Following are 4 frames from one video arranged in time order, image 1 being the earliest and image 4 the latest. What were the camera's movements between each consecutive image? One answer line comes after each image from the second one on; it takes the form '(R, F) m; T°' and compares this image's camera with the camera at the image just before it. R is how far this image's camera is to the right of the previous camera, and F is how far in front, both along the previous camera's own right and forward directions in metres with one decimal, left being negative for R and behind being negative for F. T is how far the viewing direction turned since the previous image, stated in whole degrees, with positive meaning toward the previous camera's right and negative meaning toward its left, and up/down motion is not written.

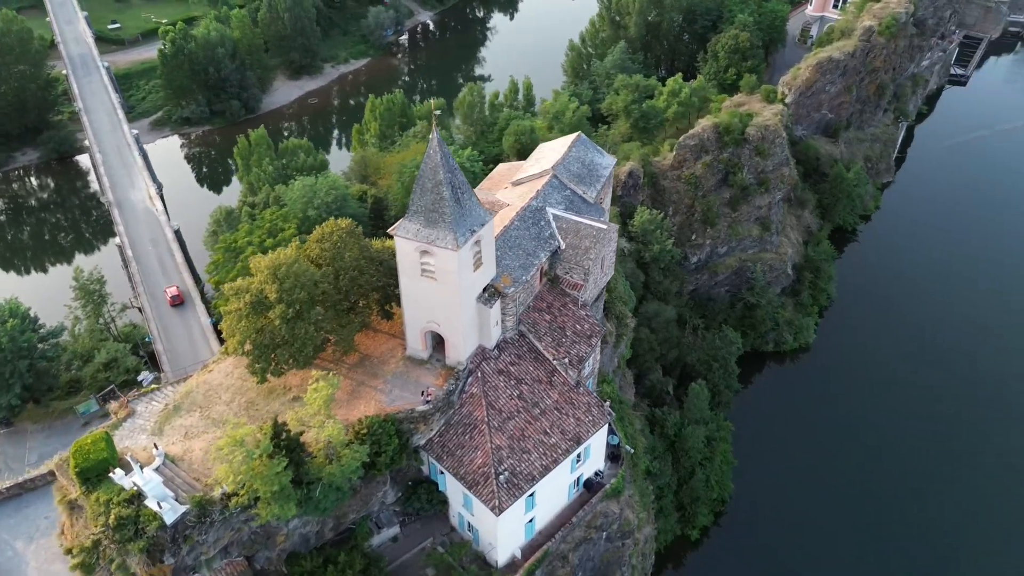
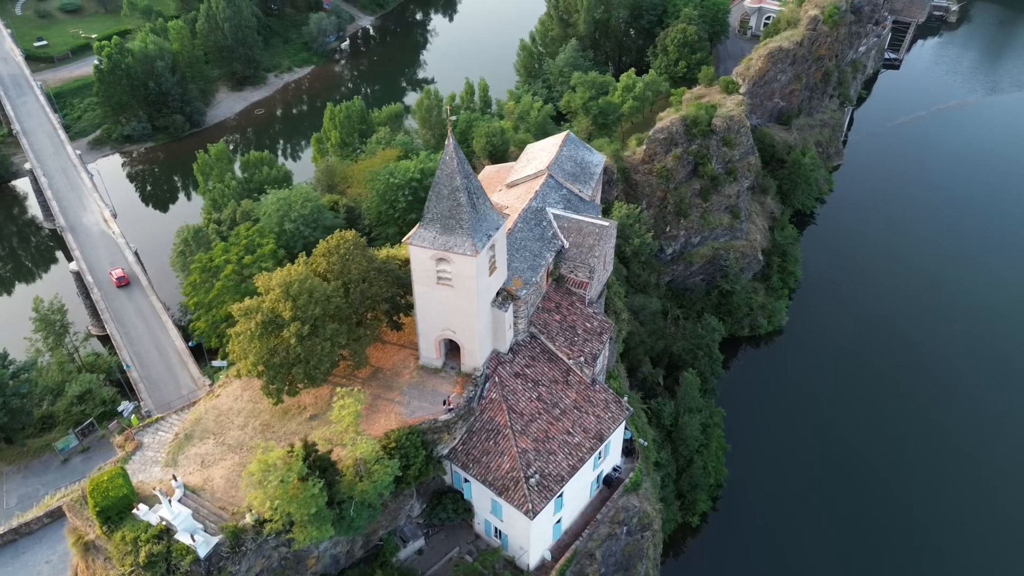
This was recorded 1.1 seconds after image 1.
(-3.2, +0.2) m; +4°
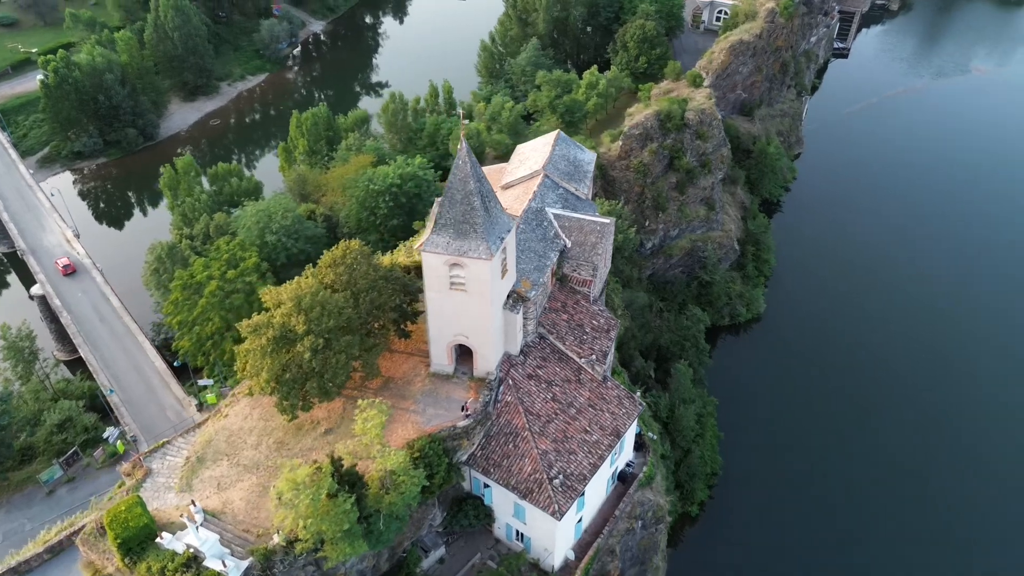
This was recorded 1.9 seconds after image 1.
(-2.5, +0.2) m; +3°
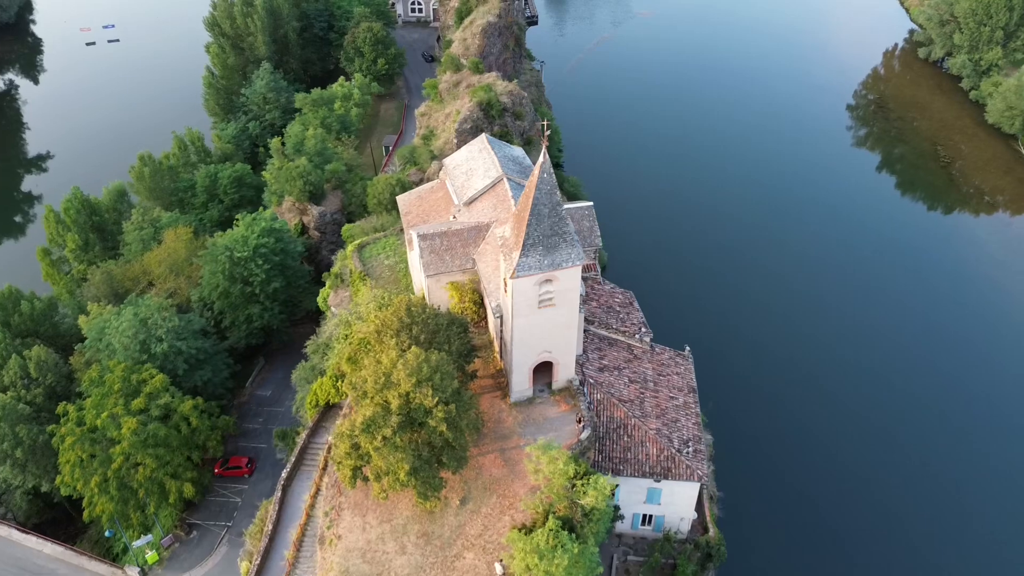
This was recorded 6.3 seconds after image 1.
(-14.9, +3.9) m; +23°
